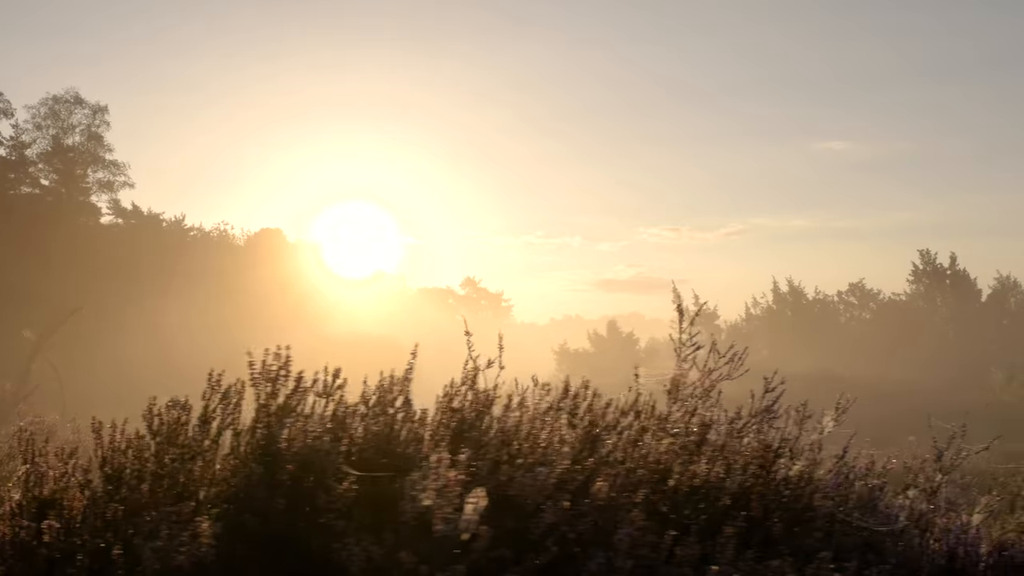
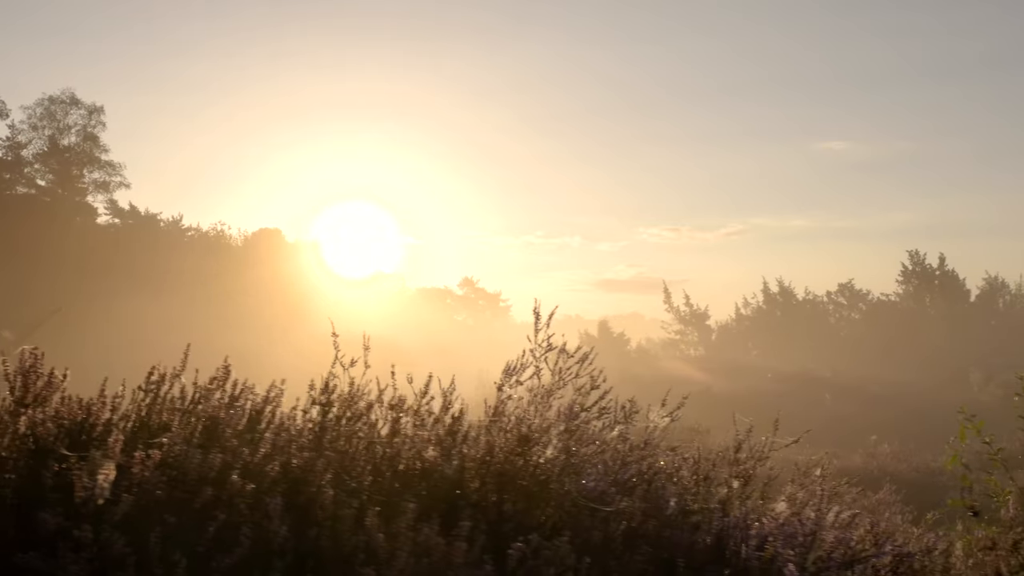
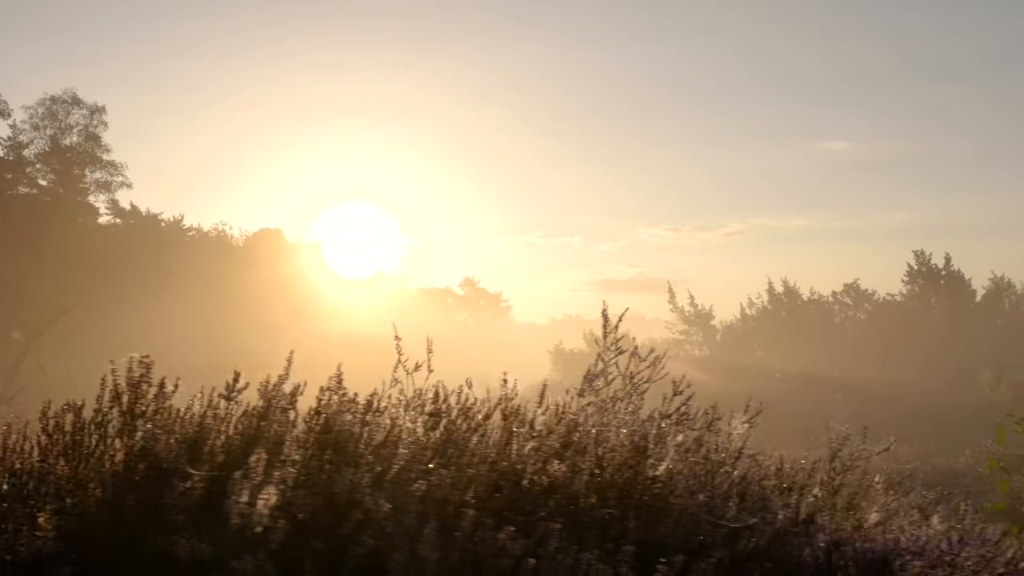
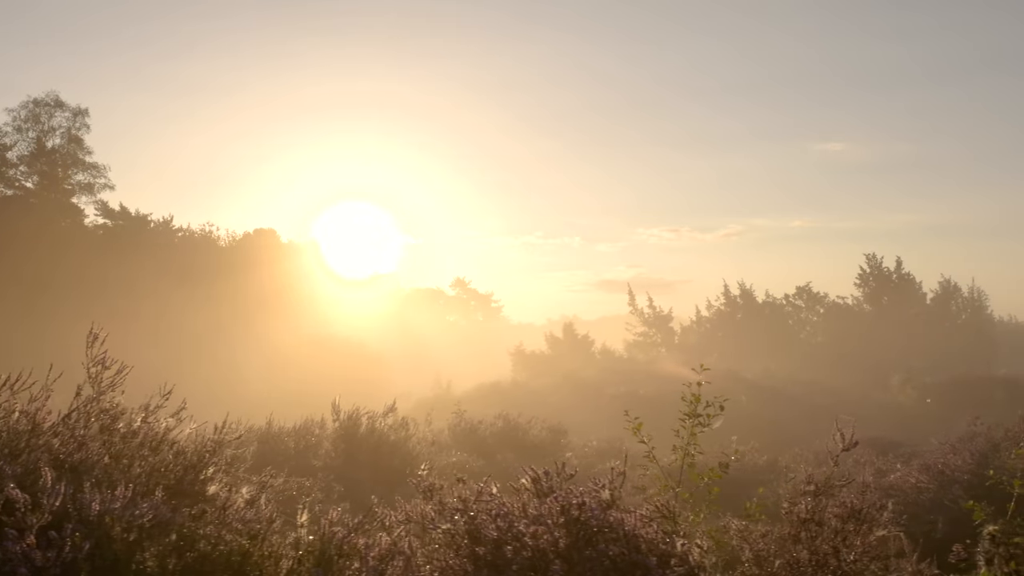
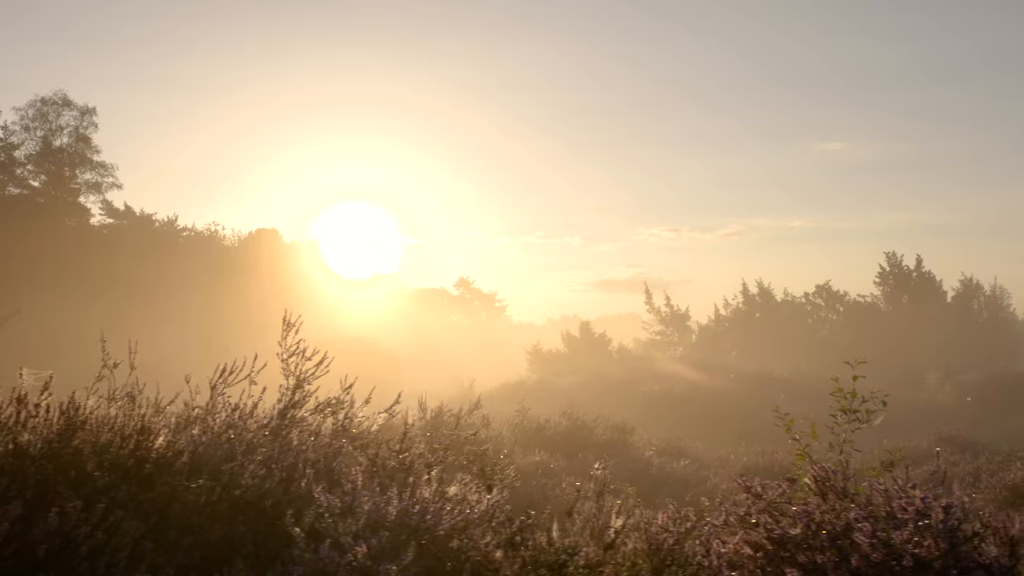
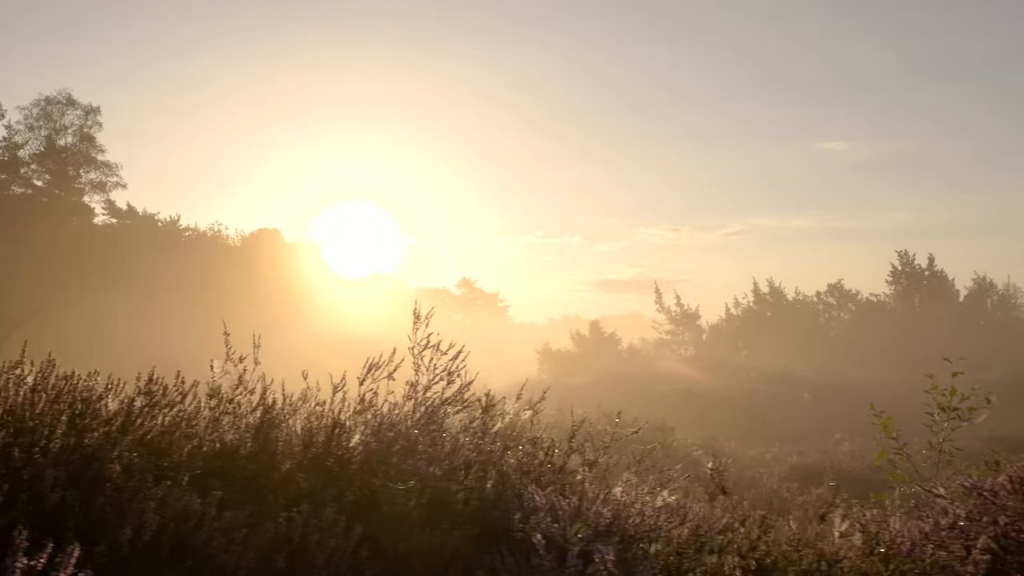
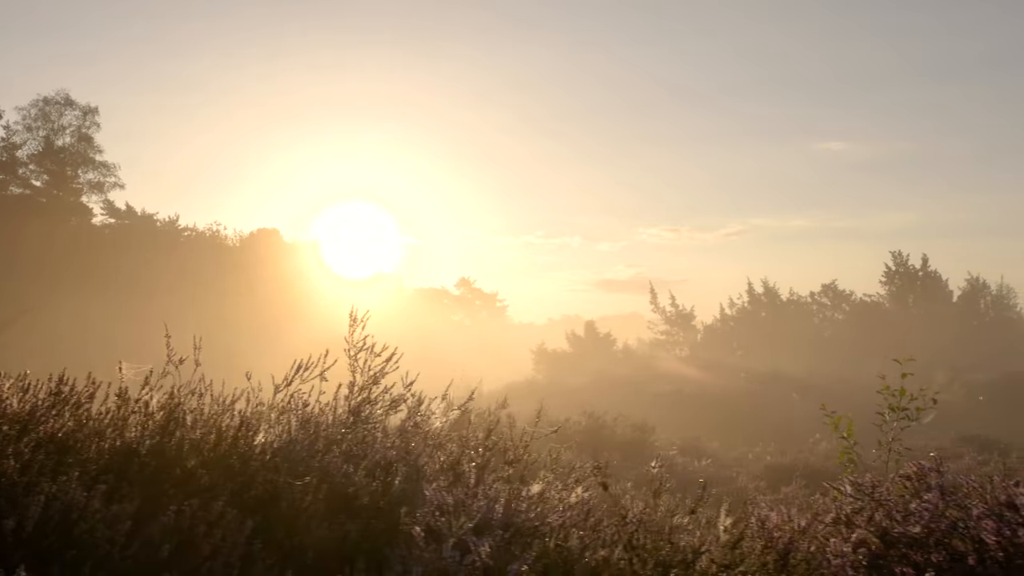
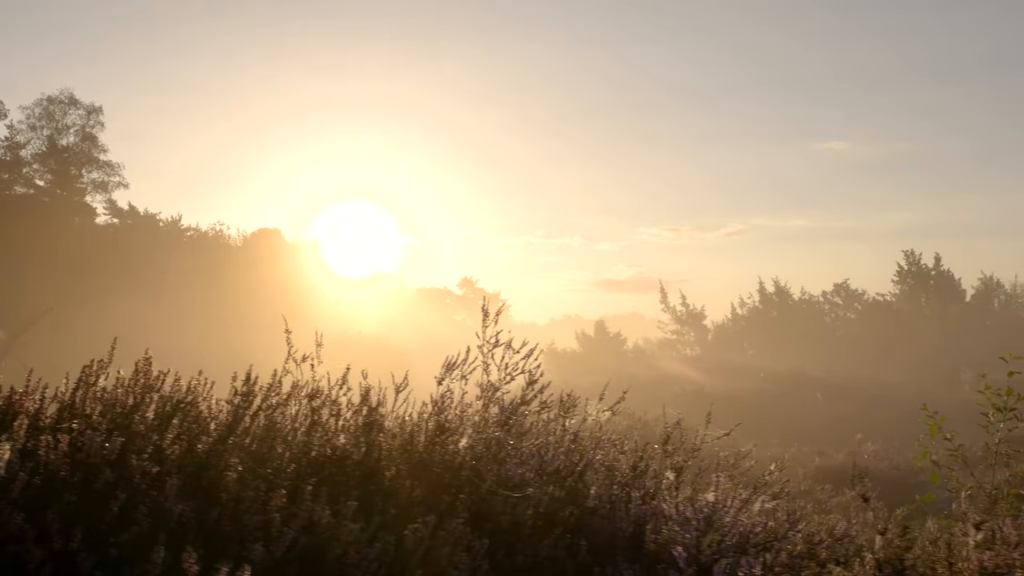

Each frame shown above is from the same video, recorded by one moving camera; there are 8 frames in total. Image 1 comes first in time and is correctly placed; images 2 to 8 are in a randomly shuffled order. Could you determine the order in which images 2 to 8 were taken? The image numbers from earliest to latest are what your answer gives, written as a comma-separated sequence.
3, 2, 8, 6, 7, 5, 4
